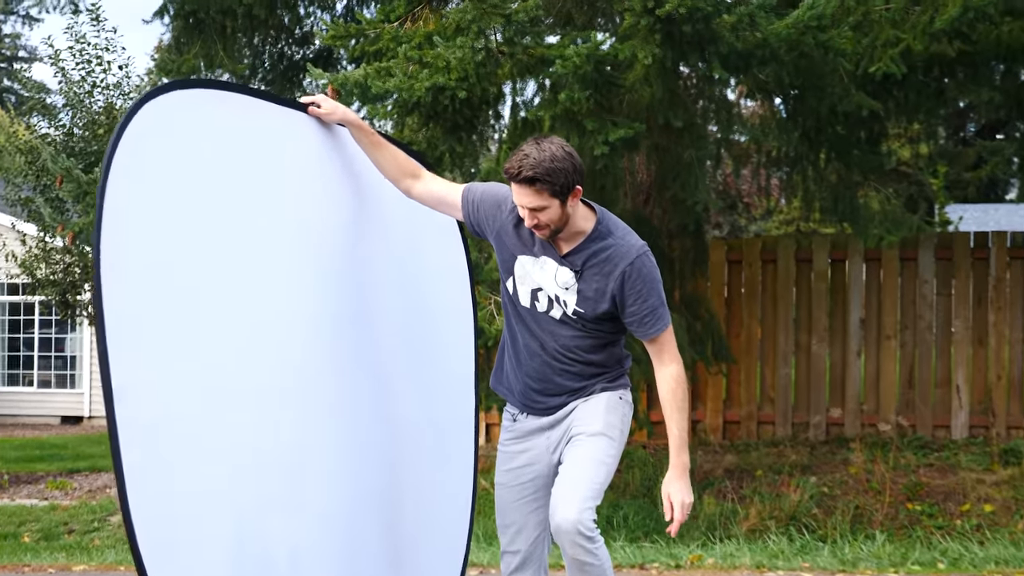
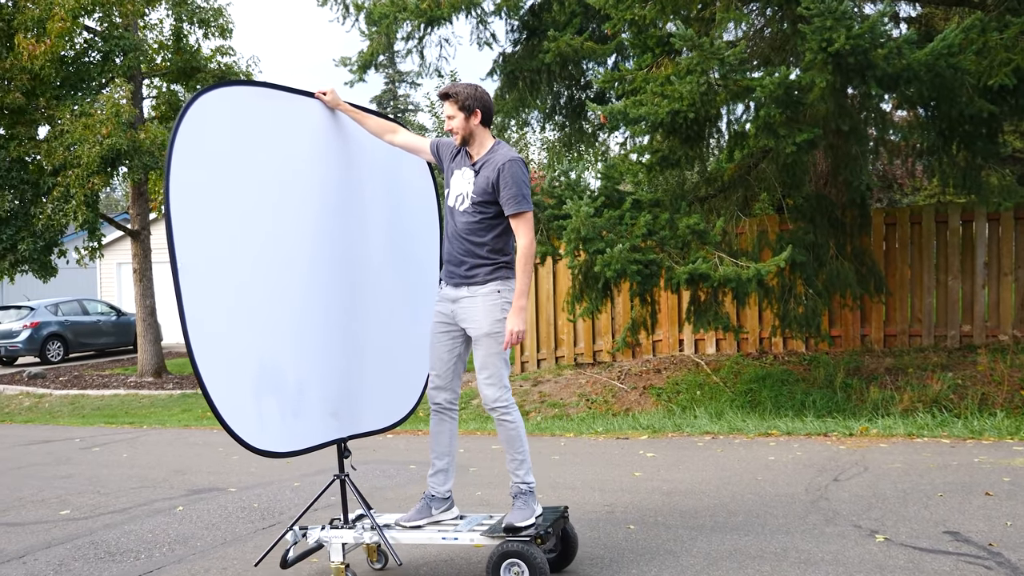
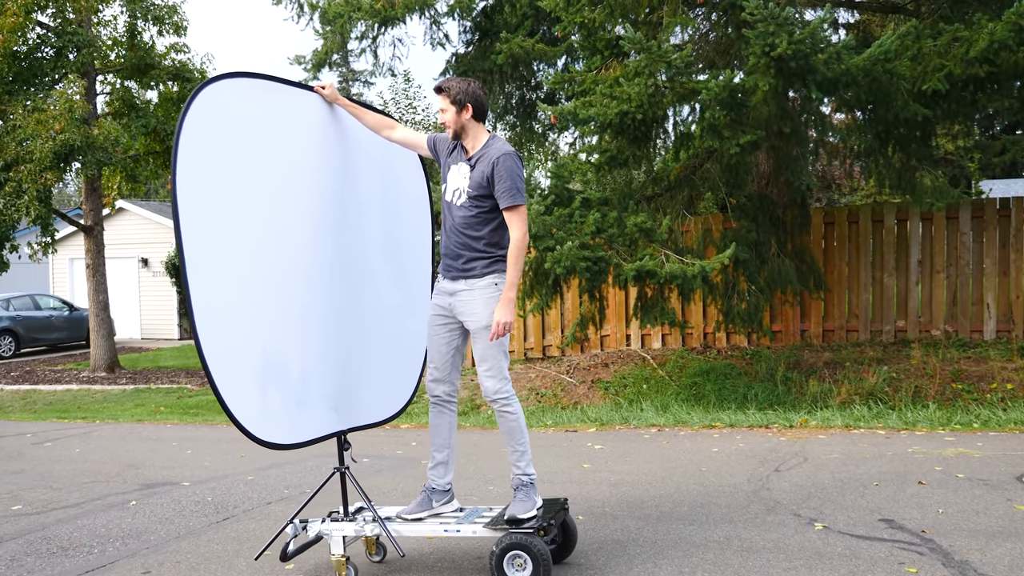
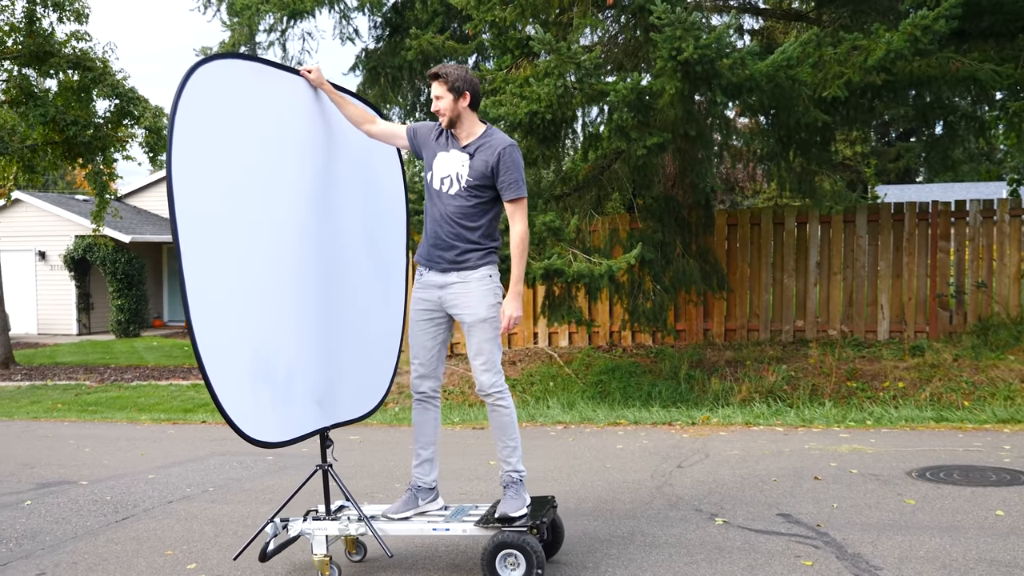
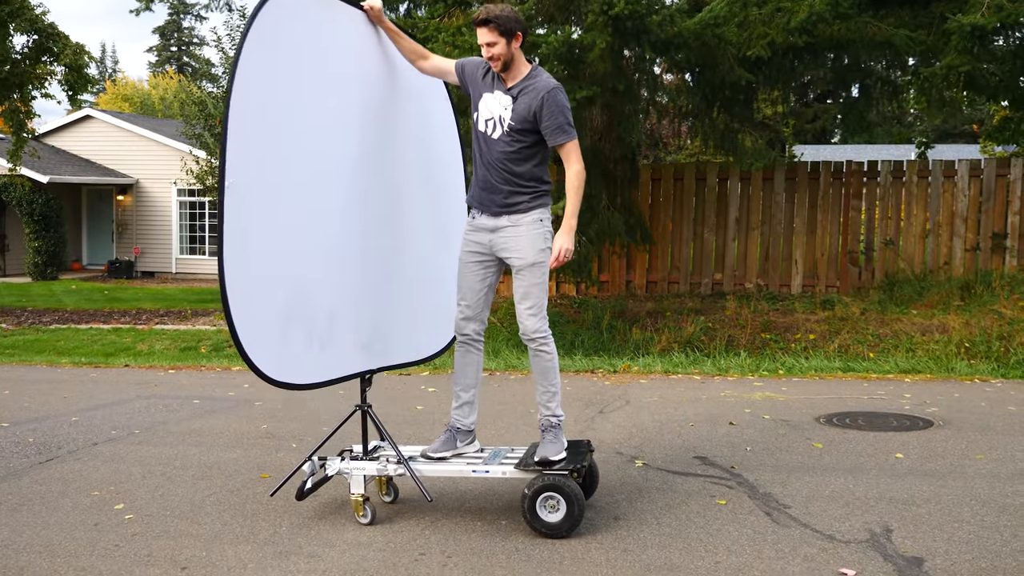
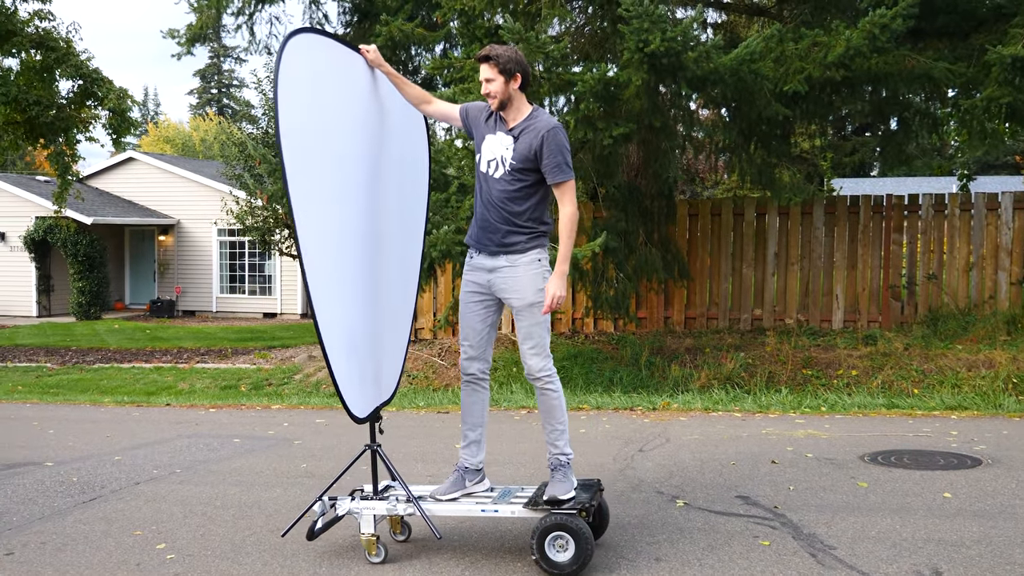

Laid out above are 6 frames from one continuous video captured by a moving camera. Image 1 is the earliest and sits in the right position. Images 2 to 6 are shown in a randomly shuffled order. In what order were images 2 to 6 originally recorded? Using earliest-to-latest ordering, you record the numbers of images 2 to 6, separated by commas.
5, 6, 4, 3, 2
